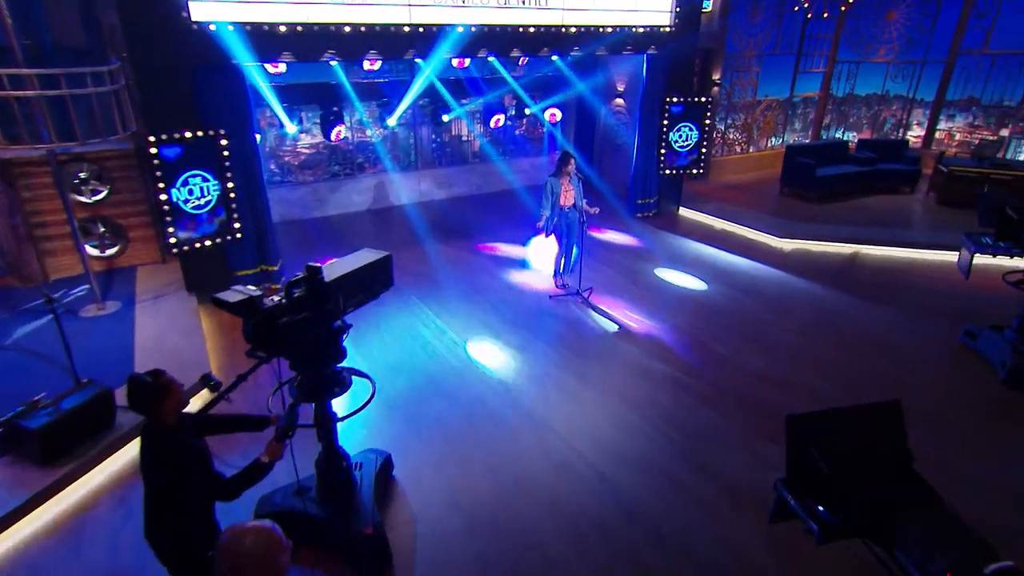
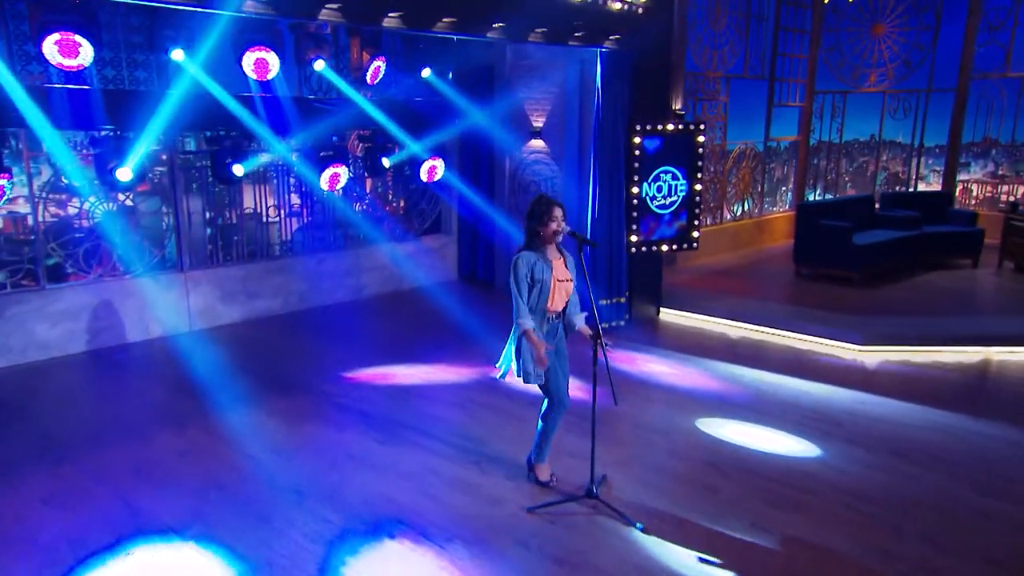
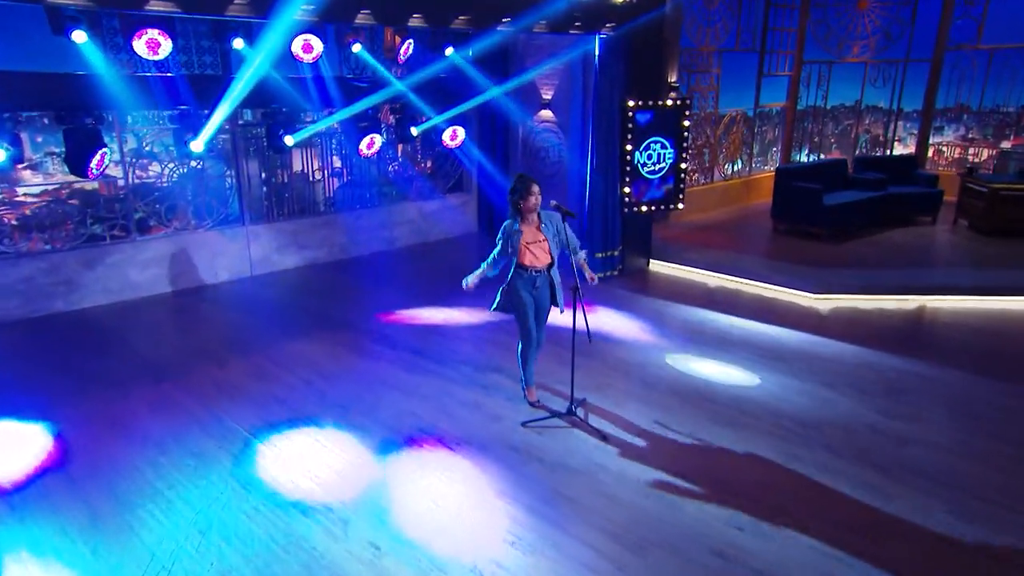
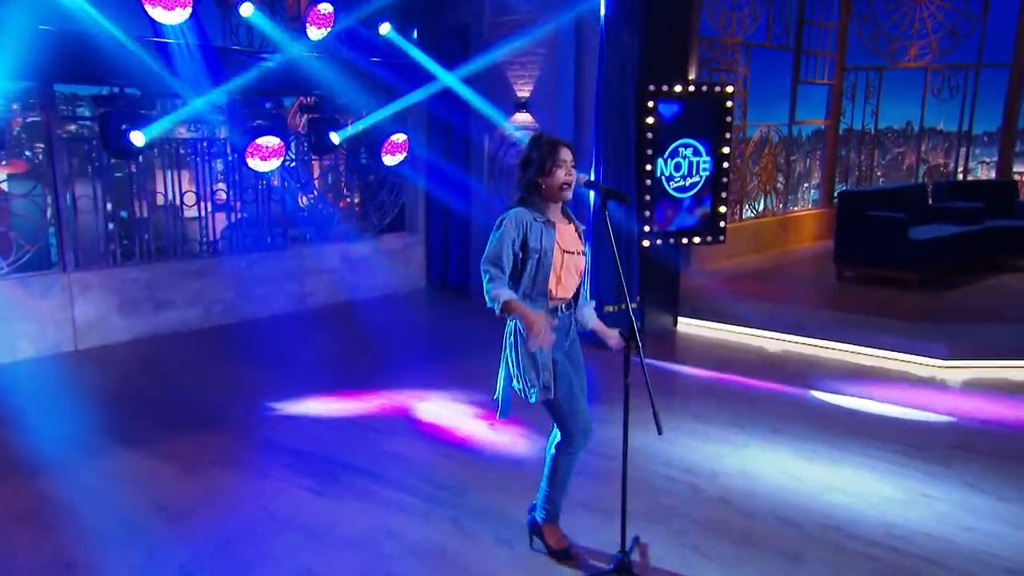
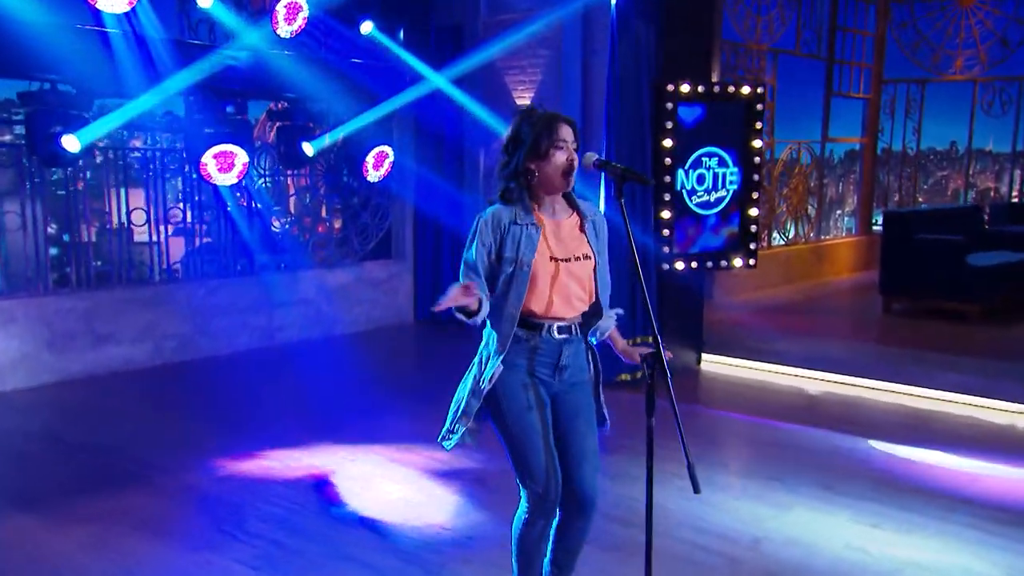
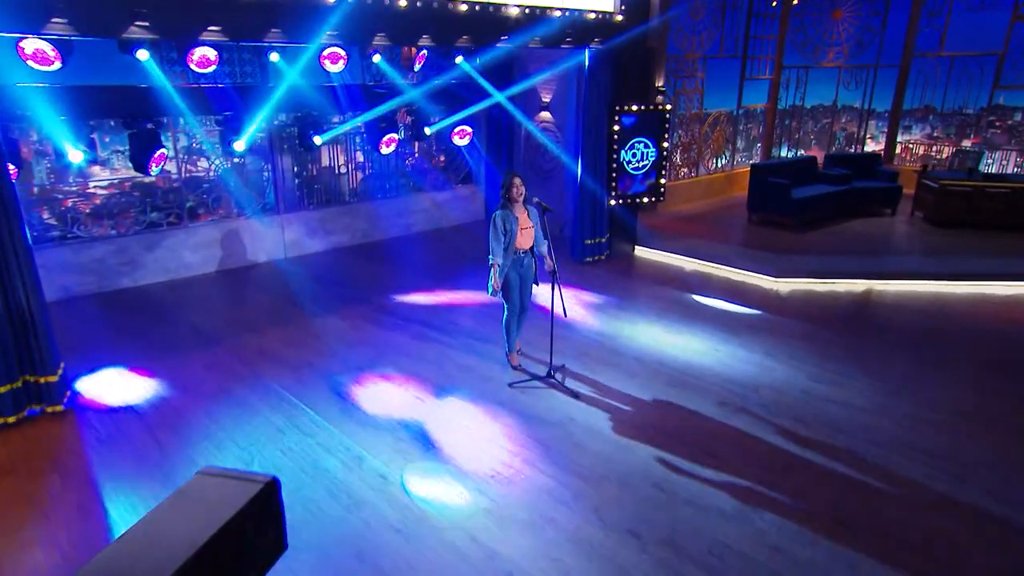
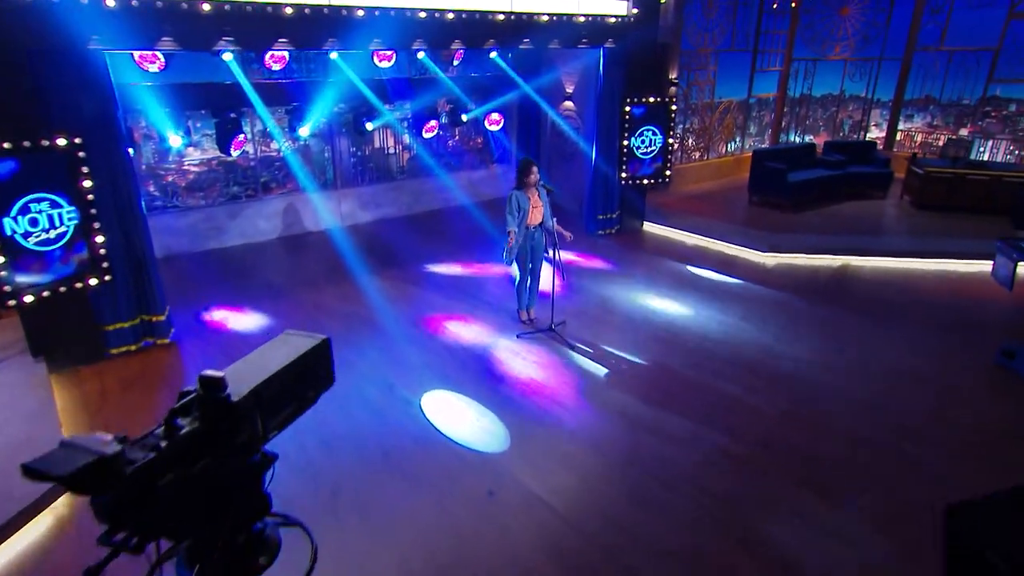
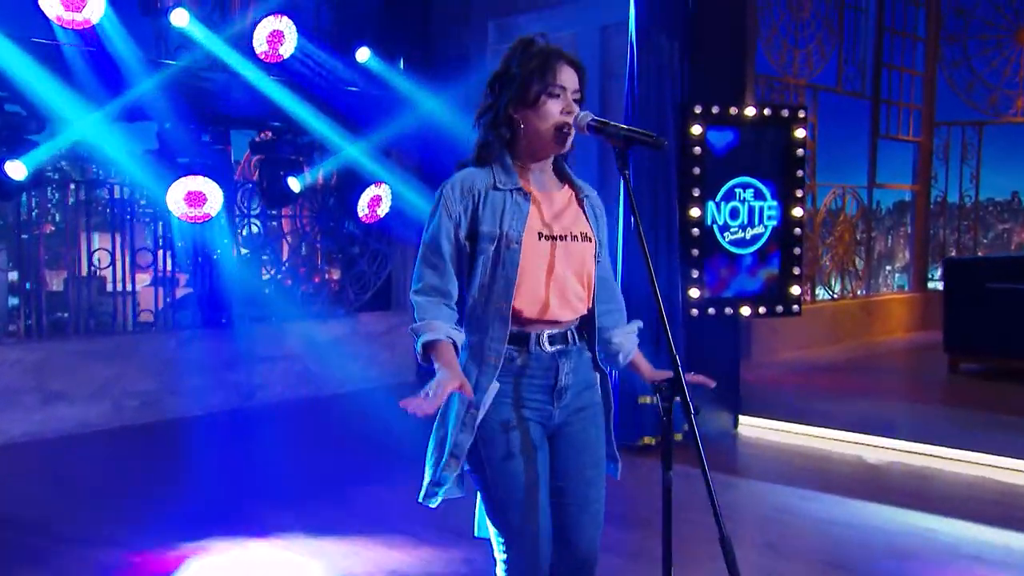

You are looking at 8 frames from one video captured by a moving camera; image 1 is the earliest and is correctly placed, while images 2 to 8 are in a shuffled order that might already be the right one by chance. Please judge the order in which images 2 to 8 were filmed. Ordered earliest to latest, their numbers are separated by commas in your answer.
7, 6, 3, 2, 4, 5, 8
